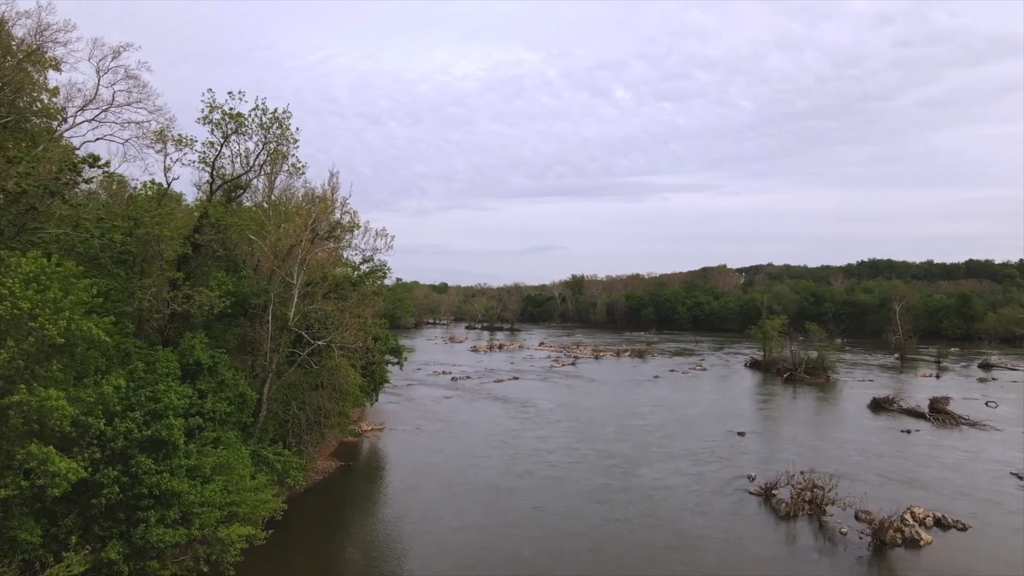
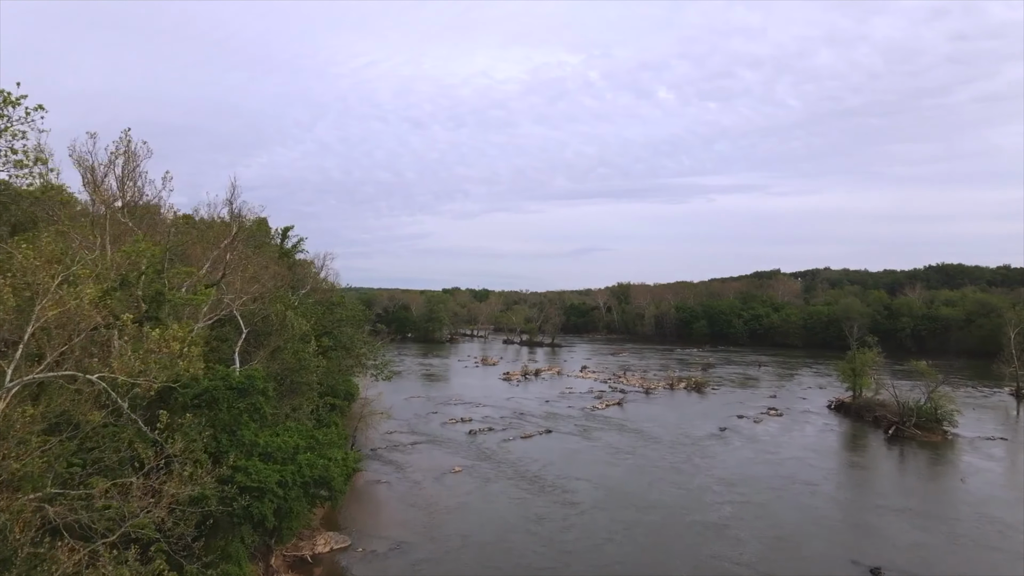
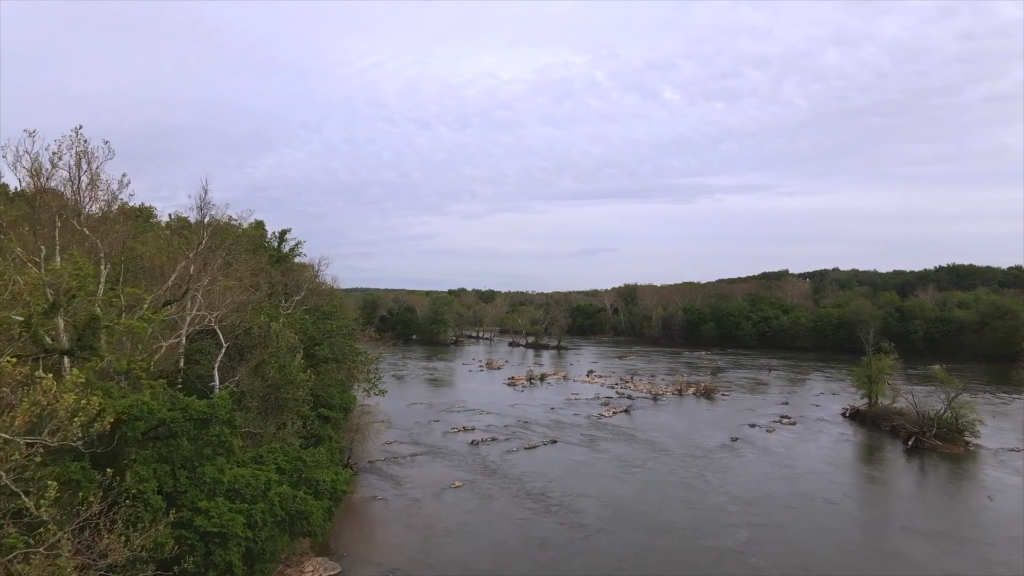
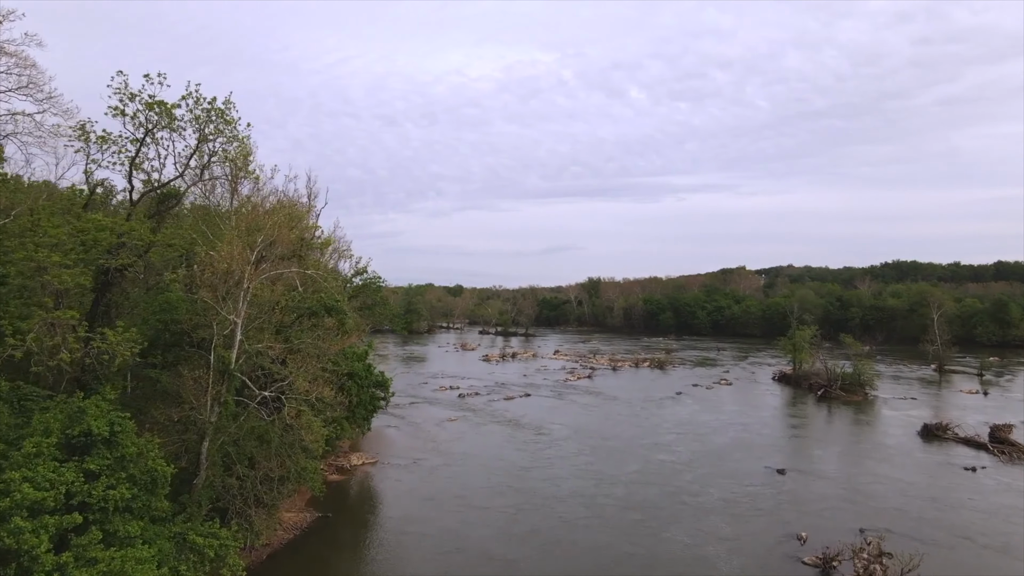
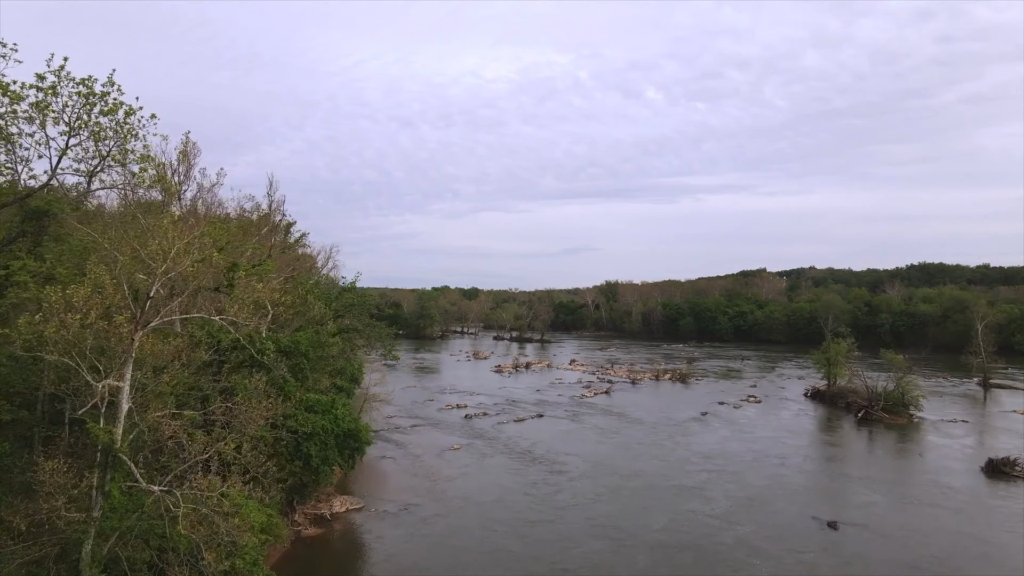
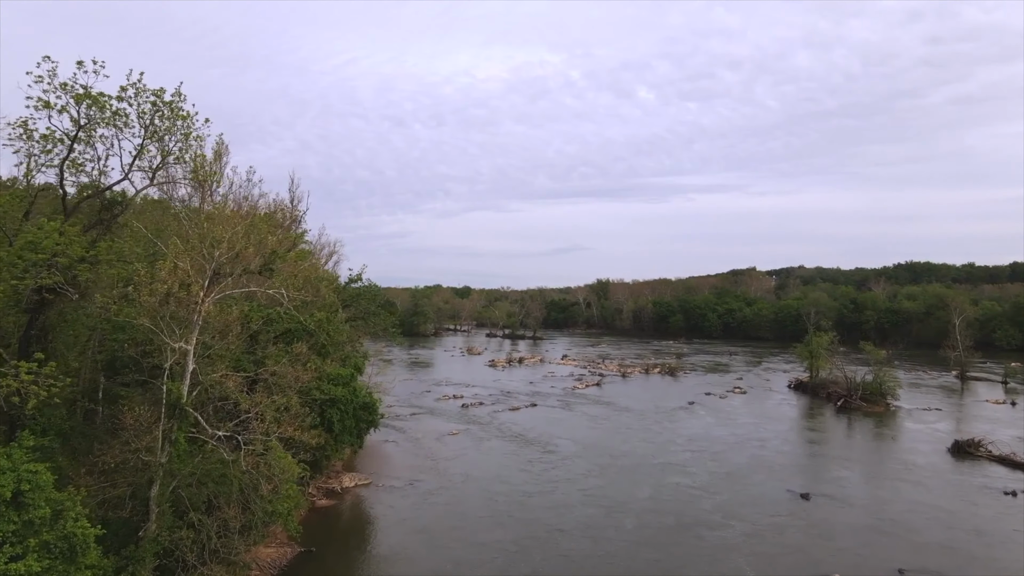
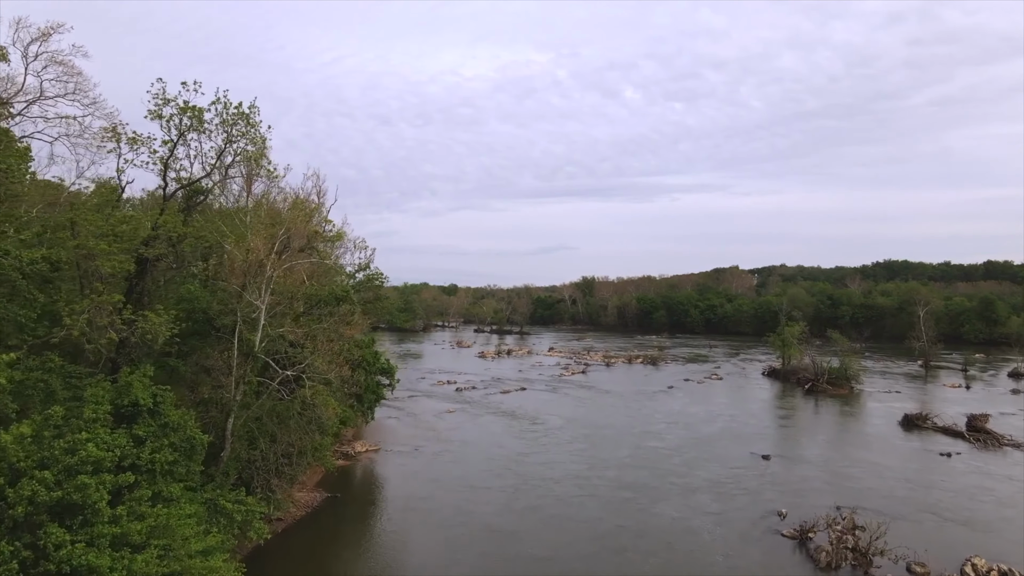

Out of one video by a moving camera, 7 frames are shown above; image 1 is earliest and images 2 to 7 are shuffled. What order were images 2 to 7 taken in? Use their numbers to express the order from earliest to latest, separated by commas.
7, 4, 6, 5, 2, 3
